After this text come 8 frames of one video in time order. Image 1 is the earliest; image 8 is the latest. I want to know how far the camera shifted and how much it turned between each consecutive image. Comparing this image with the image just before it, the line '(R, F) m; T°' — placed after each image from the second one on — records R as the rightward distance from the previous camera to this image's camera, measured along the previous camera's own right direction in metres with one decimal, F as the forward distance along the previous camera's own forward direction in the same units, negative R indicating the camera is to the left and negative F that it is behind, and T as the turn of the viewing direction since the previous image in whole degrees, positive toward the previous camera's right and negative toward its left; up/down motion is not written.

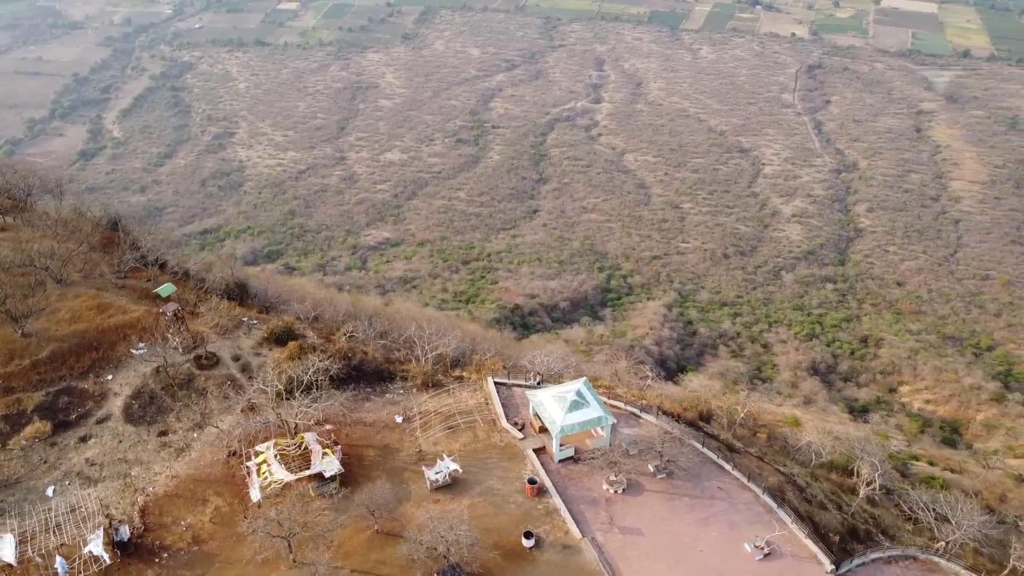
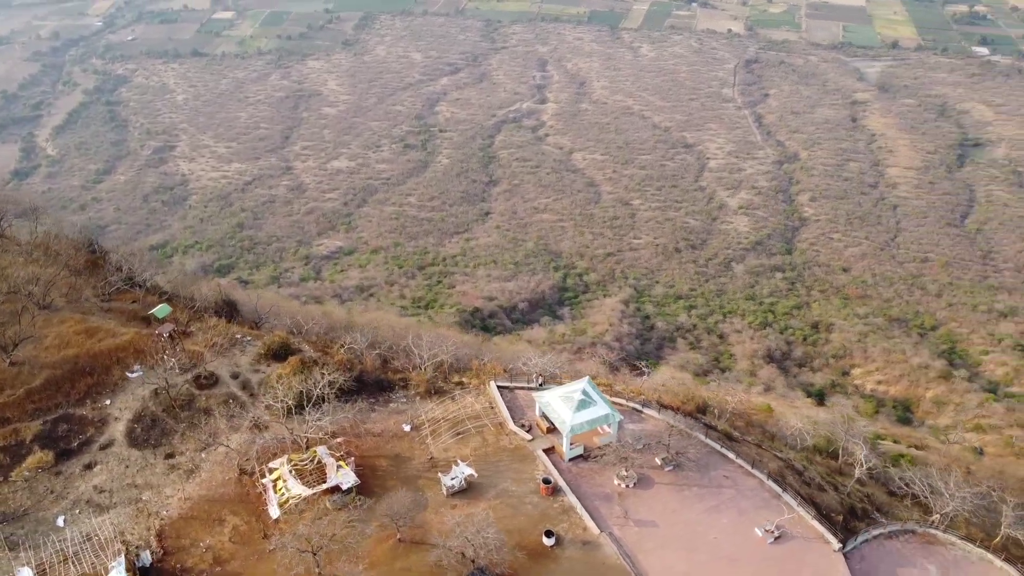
(-1.1, -0.3) m; +4°
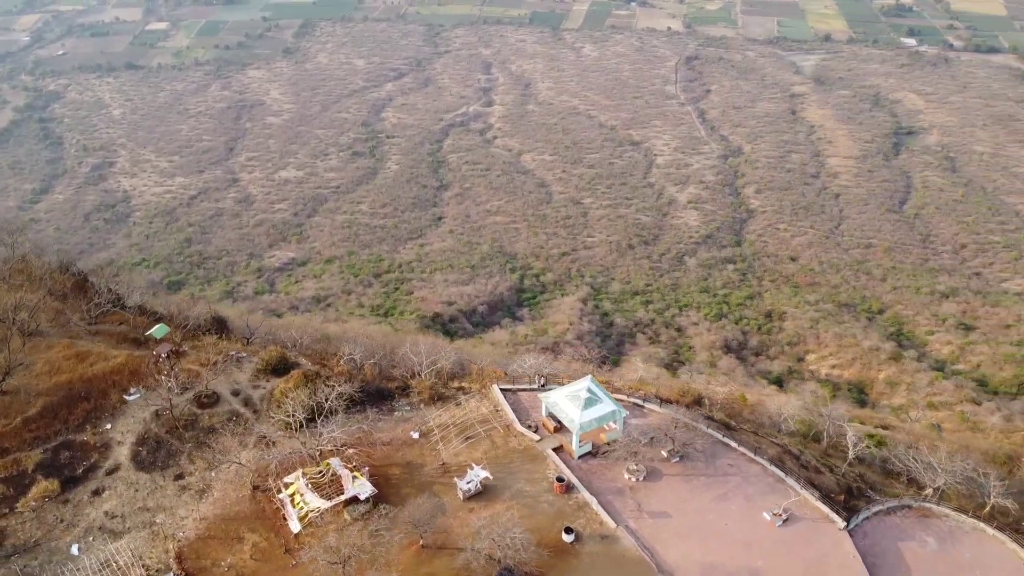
(-1.1, -0.2) m; +3°
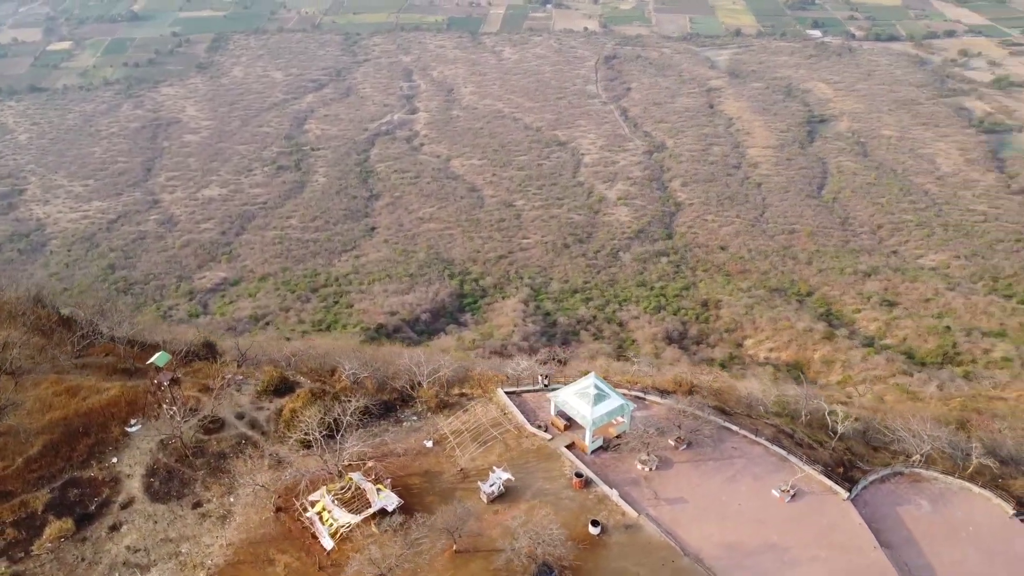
(-1.6, -0.3) m; +5°
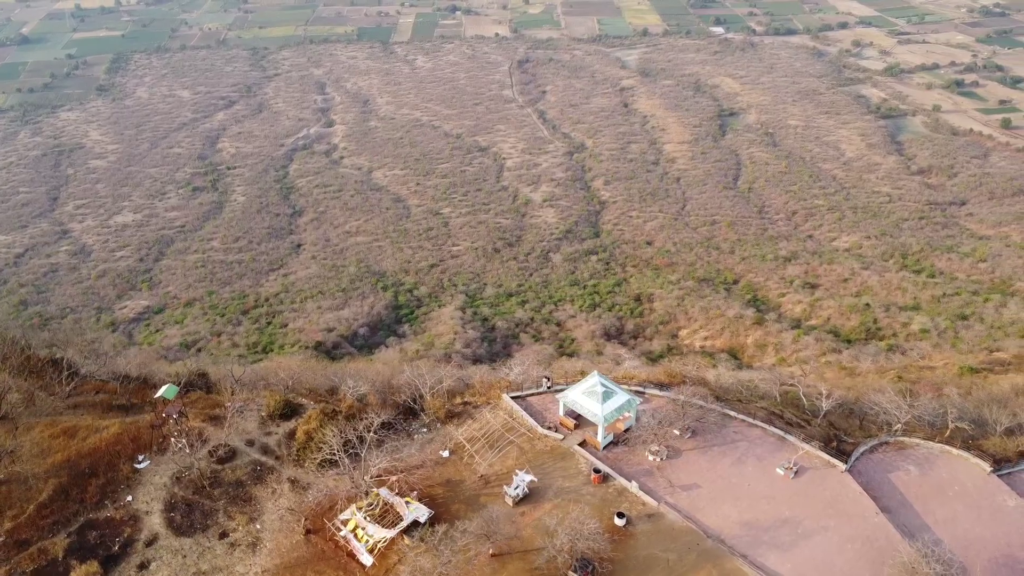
(-1.8, -0.4) m; +5°
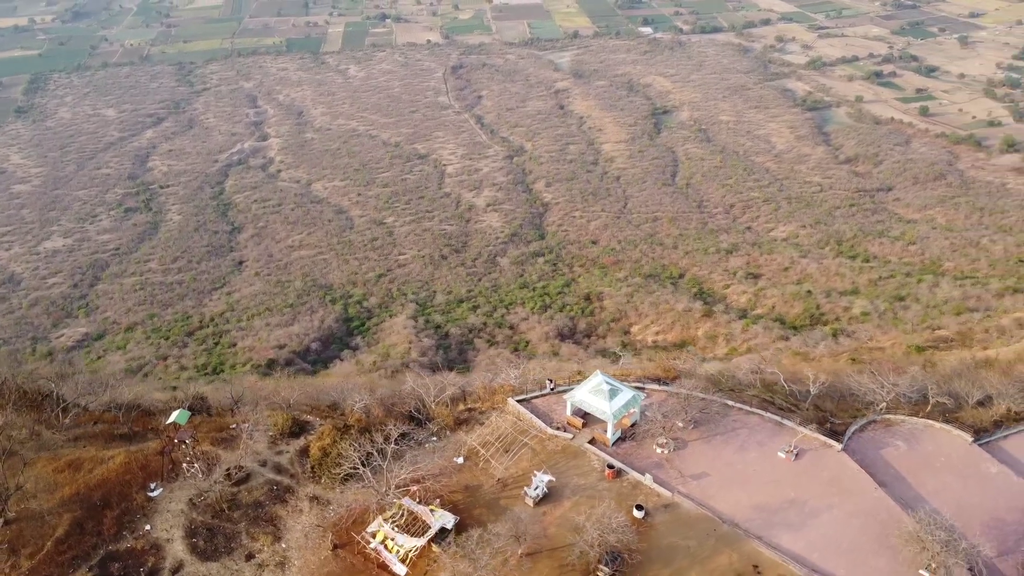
(-1.4, -0.4) m; +4°
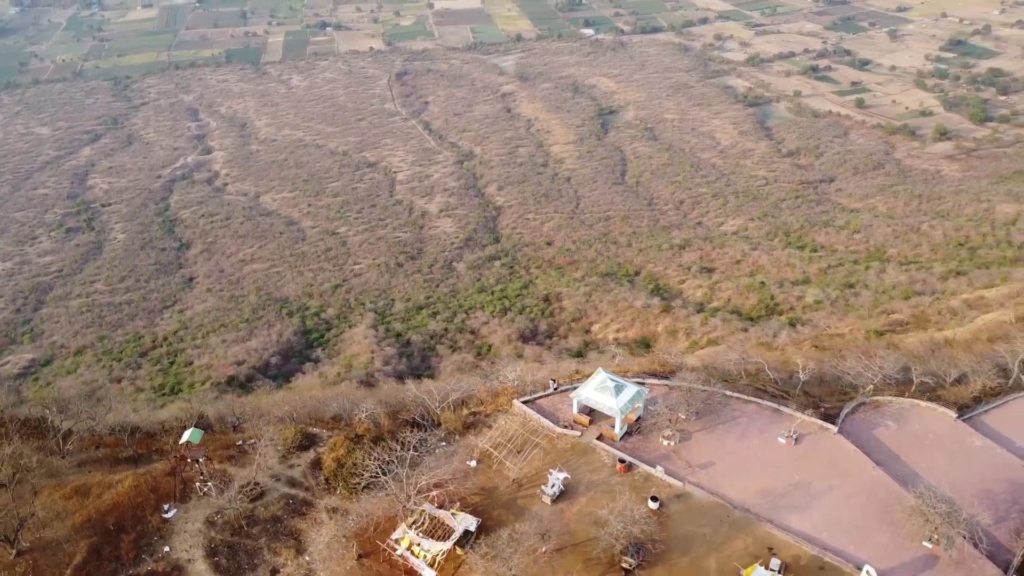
(-1.2, -0.3) m; +3°
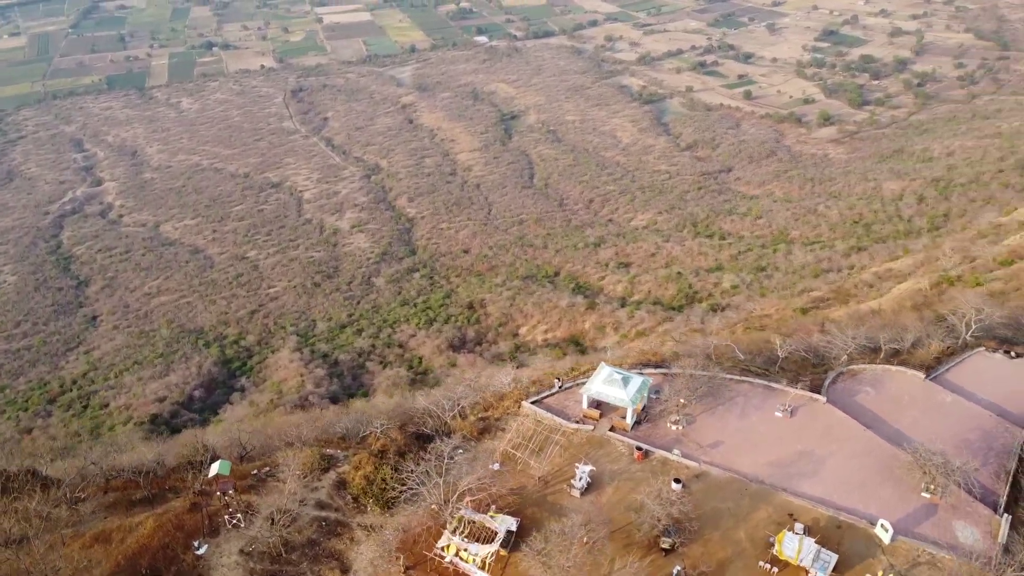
(-2.4, -0.4) m; +6°
